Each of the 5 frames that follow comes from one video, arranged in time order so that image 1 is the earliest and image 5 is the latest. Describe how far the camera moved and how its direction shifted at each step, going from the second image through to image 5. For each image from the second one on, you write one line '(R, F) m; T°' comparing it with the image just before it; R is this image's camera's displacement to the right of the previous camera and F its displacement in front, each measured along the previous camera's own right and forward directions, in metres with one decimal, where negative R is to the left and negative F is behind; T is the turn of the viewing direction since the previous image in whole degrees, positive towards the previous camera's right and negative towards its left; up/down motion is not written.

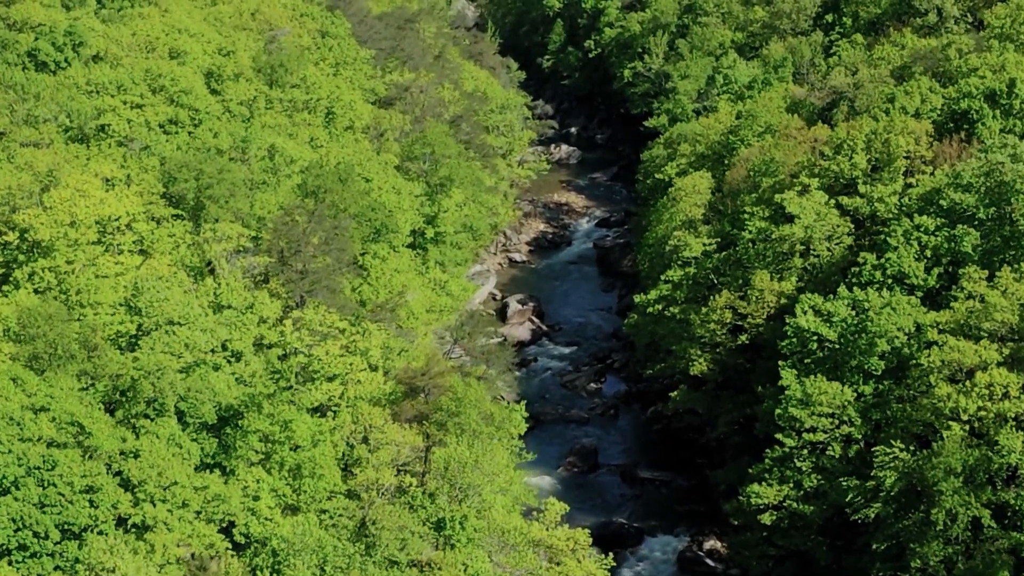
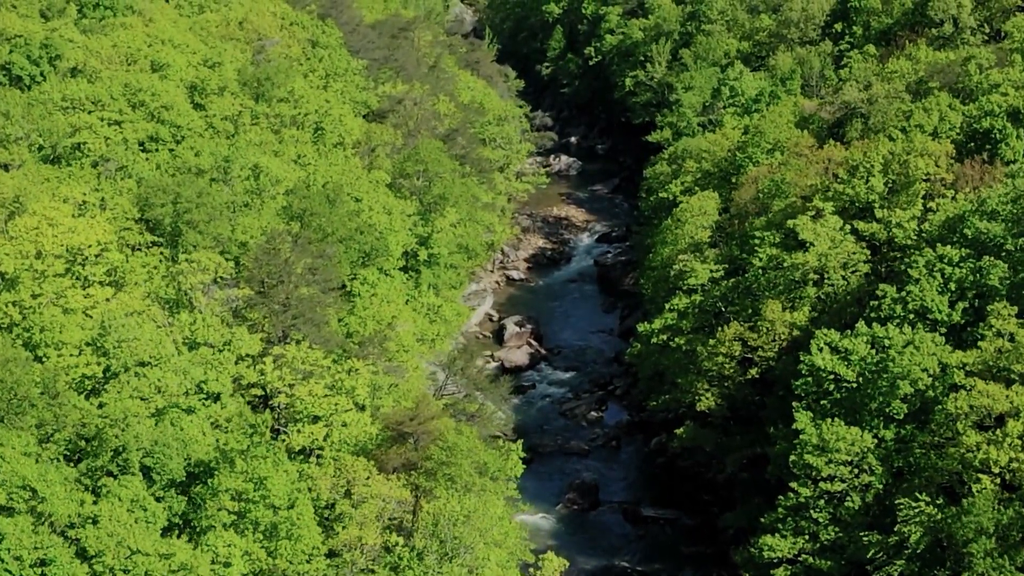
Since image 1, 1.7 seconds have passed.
(+0.2, +2.7) m; 0°
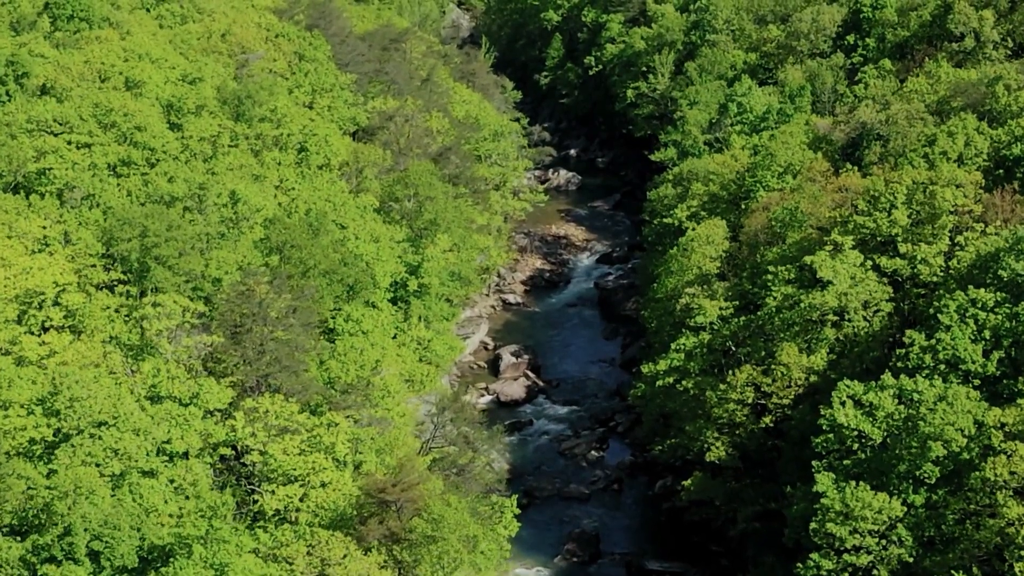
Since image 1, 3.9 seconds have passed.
(+0.3, +3.4) m; 0°
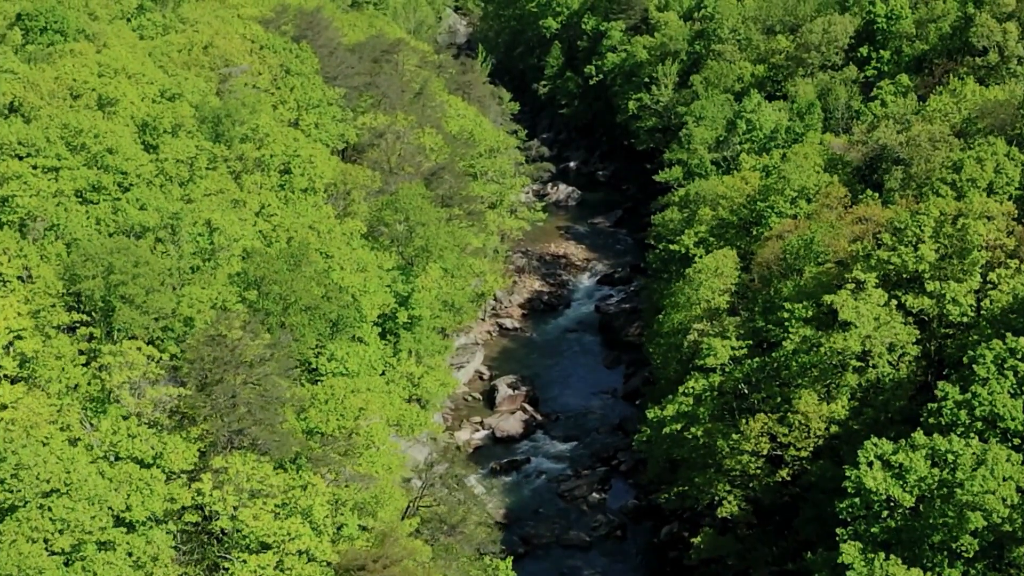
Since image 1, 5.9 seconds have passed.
(+0.2, +3.2) m; 0°
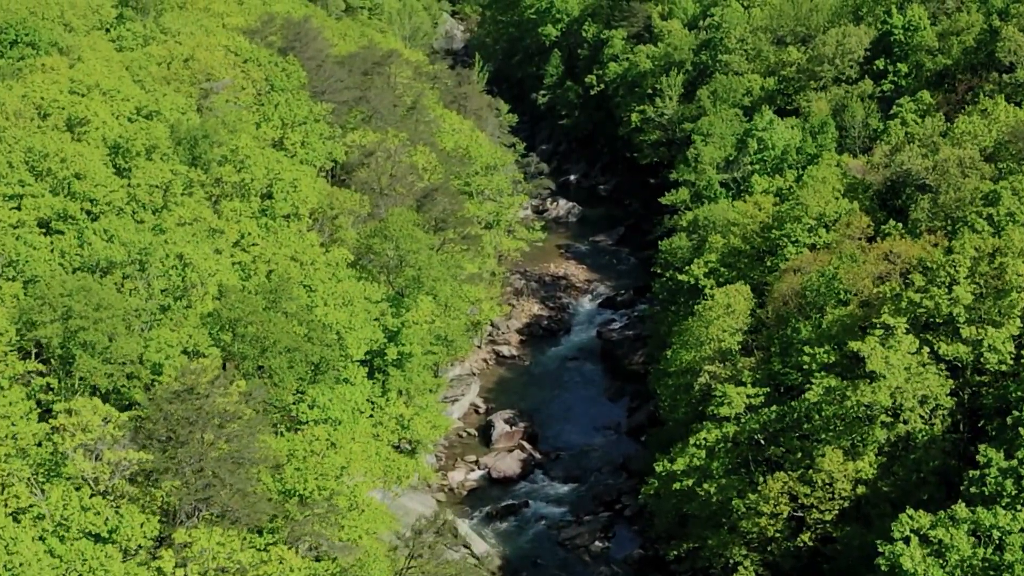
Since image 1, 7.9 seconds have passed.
(+0.1, +3.3) m; 0°
